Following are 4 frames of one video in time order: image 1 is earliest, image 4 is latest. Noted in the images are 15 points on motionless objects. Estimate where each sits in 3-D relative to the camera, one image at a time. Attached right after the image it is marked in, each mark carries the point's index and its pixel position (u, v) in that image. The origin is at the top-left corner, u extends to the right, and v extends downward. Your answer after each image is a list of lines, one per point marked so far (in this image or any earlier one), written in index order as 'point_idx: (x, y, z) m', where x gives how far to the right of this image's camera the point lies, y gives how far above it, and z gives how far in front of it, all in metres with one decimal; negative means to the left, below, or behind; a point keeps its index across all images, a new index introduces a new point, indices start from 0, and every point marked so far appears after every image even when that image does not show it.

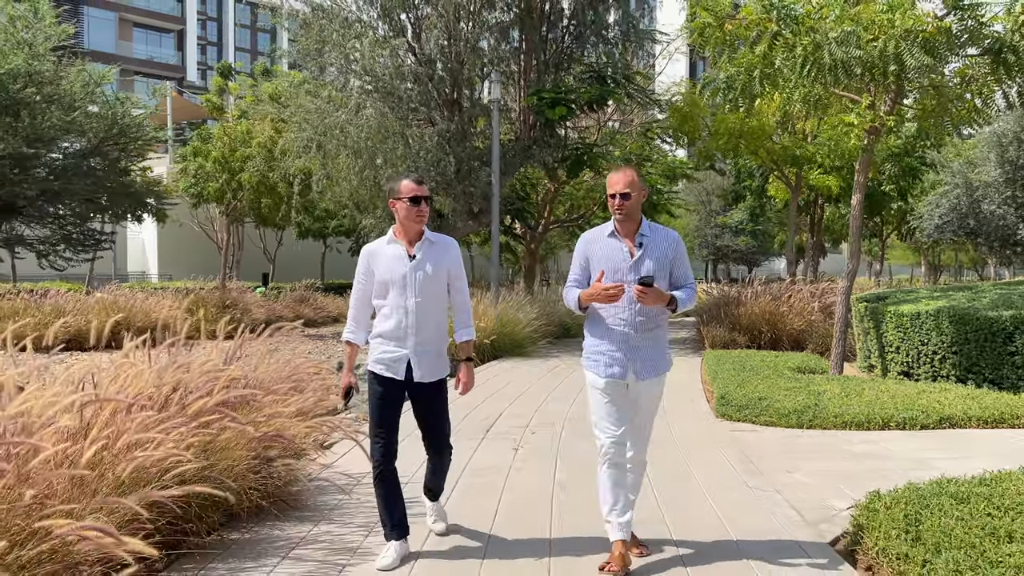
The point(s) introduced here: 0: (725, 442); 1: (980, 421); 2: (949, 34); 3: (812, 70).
0: (+1.6, -1.2, +5.9) m
1: (+3.8, -1.1, +6.4) m
2: (+4.1, +2.4, +7.4) m
3: (+2.9, +2.1, +7.7) m
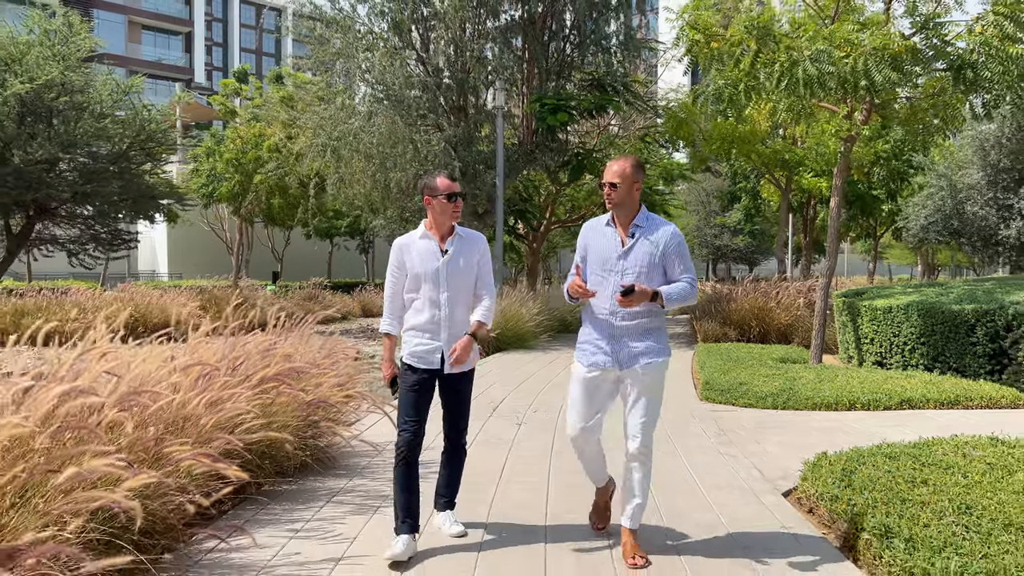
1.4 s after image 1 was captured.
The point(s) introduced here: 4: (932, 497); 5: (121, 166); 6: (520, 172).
0: (+1.6, -1.1, +6.6) m
1: (+3.9, -1.0, +7.1) m
2: (+4.1, +2.4, +8.1) m
3: (+3.0, +2.2, +8.4) m
4: (+2.0, -1.0, +3.7) m
5: (-6.0, +1.9, +11.8) m
6: (+0.2, +2.3, +15.4) m
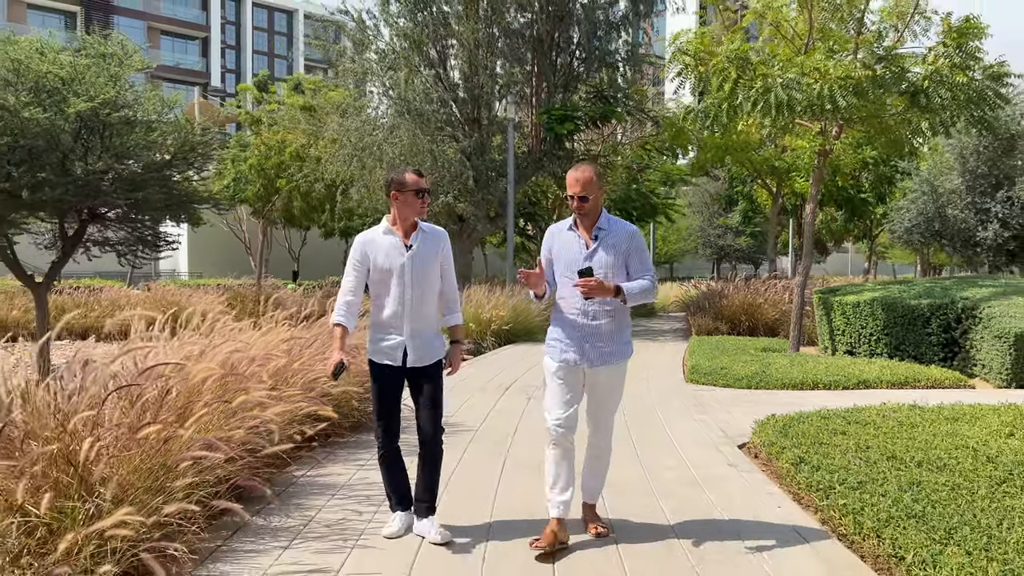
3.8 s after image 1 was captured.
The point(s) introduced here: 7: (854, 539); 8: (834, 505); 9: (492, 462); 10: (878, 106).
0: (+1.7, -1.1, +7.8) m
1: (+4.0, -1.0, +8.3) m
2: (+4.3, +2.5, +9.2) m
3: (+3.1, +2.2, +9.6) m
4: (+2.1, -1.0, +4.9) m
5: (-5.8, +1.9, +13.1) m
6: (+0.4, +2.3, +16.6) m
7: (+1.6, -1.1, +3.6) m
8: (+1.6, -1.1, +3.8) m
9: (-0.1, -1.2, +5.4) m
10: (+4.5, +2.2, +9.5) m
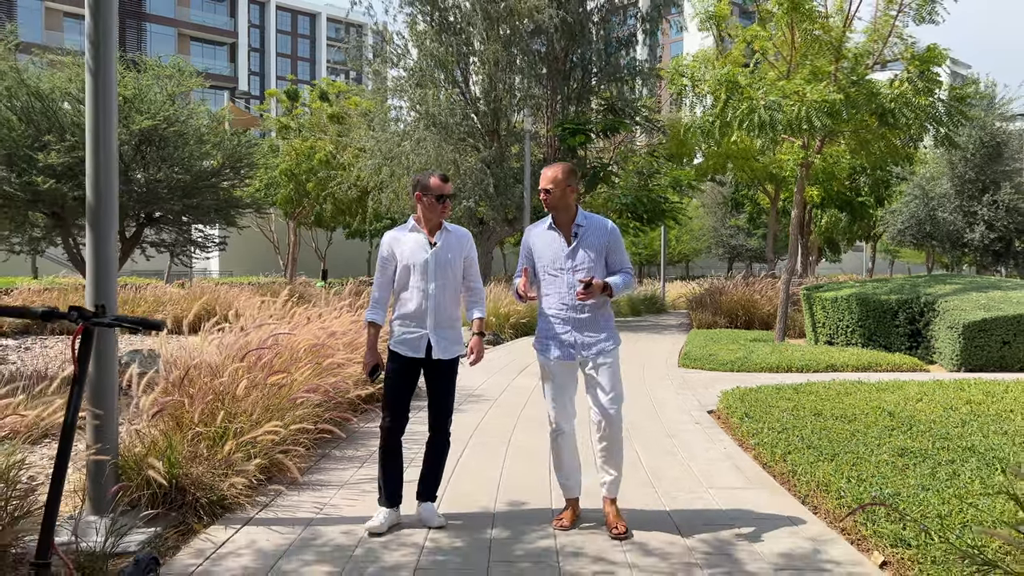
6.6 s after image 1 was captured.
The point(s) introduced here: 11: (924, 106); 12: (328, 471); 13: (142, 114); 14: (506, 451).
0: (+1.9, -1.0, +9.1) m
1: (+4.2, -1.0, +9.5) m
2: (+4.5, +2.5, +10.5) m
3: (+3.3, +2.3, +10.9) m
4: (+2.1, -0.9, +6.2) m
5: (-5.5, +2.0, +14.6) m
6: (+0.8, +2.4, +17.9) m
7: (+1.6, -1.1, +4.9) m
8: (+1.6, -1.0, +5.1) m
9: (0.0, -1.1, +6.7) m
10: (+4.7, +2.3, +10.8) m
11: (+5.5, +2.4, +10.4) m
12: (-1.1, -1.1, +4.6) m
13: (-5.9, +2.8, +12.7) m
14: (0.0, -1.2, +5.7) m
